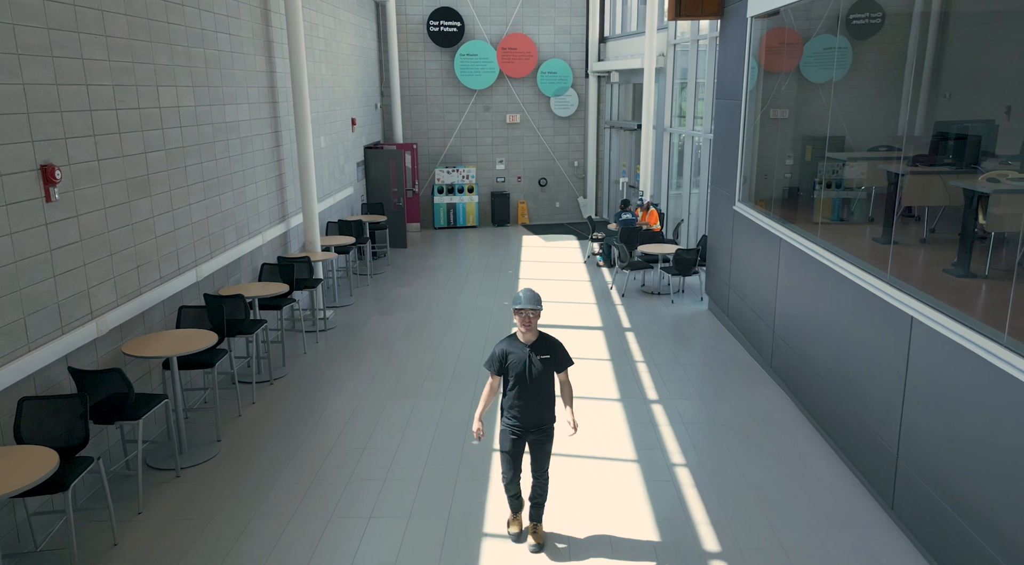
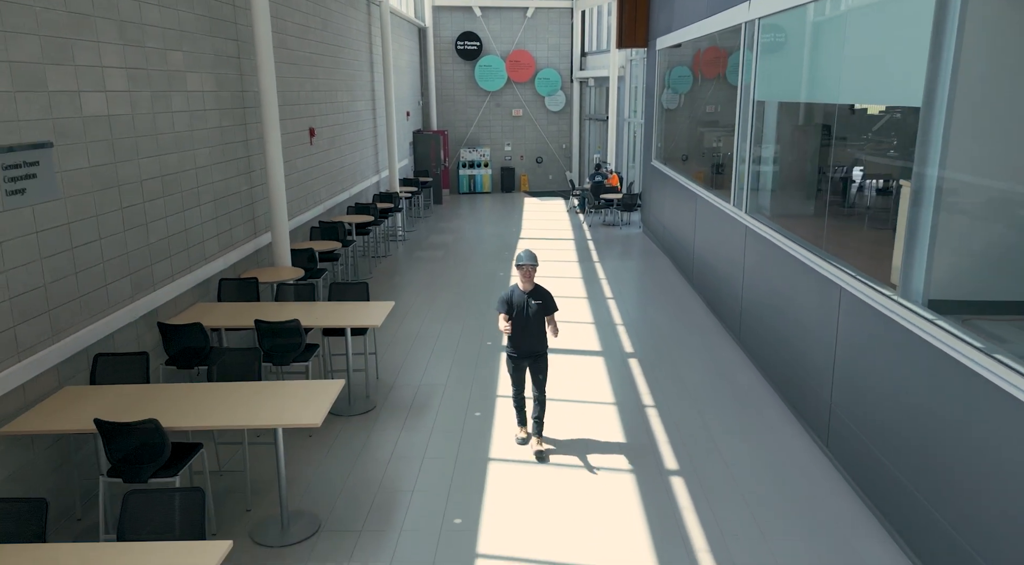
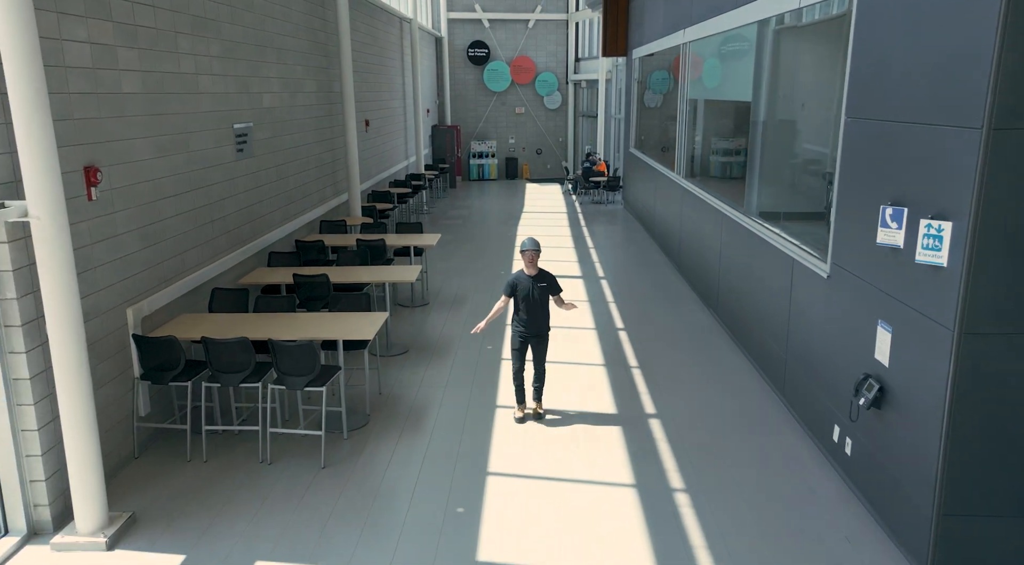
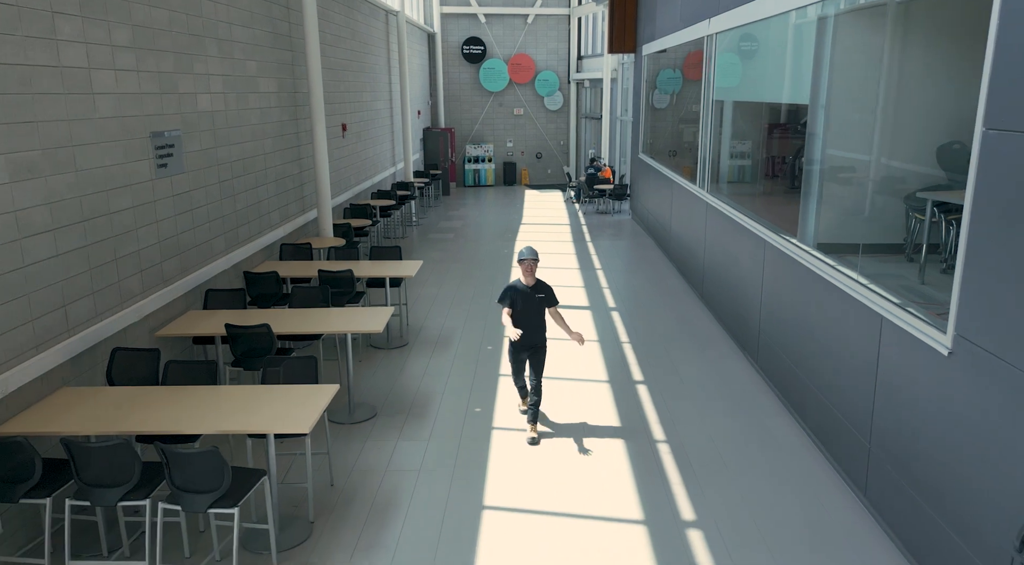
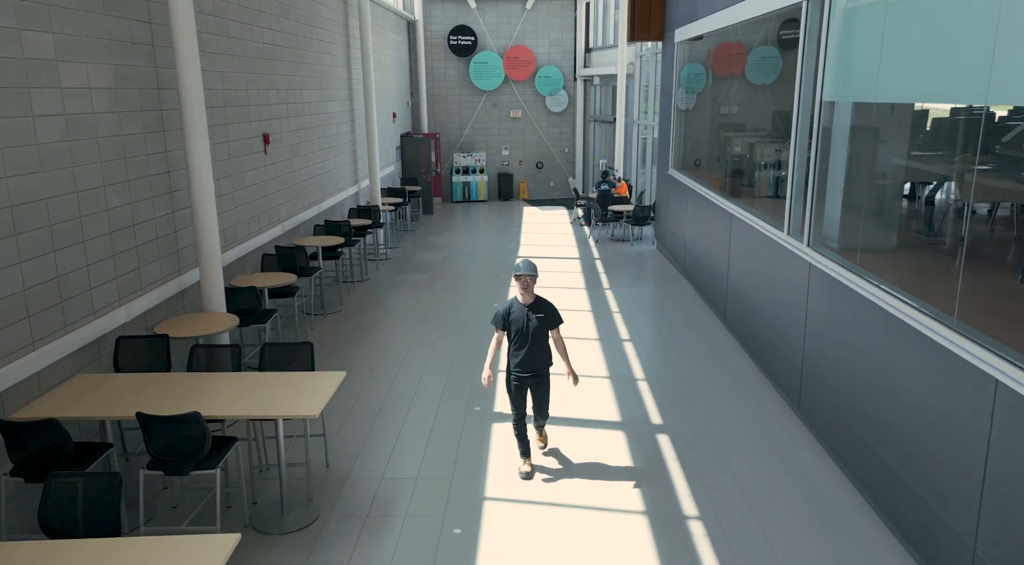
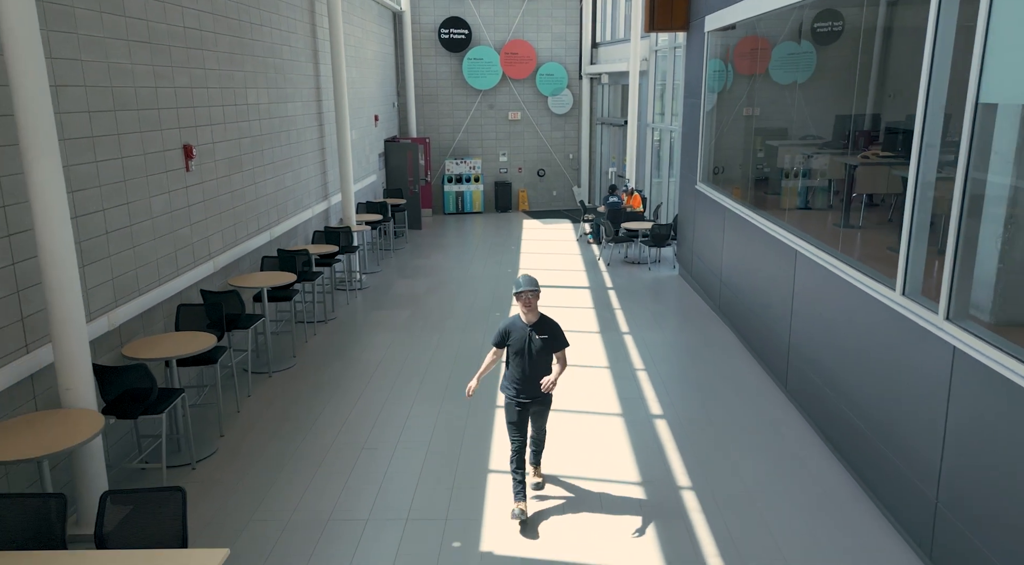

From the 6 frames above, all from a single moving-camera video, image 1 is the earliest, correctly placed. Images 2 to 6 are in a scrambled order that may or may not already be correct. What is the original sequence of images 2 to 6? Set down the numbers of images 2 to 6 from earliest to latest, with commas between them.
6, 5, 2, 4, 3
